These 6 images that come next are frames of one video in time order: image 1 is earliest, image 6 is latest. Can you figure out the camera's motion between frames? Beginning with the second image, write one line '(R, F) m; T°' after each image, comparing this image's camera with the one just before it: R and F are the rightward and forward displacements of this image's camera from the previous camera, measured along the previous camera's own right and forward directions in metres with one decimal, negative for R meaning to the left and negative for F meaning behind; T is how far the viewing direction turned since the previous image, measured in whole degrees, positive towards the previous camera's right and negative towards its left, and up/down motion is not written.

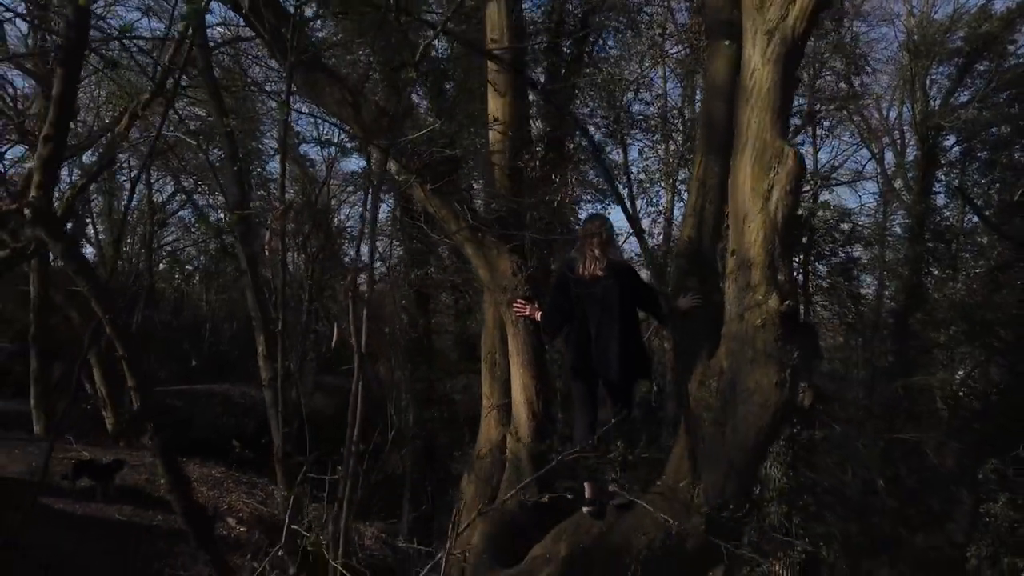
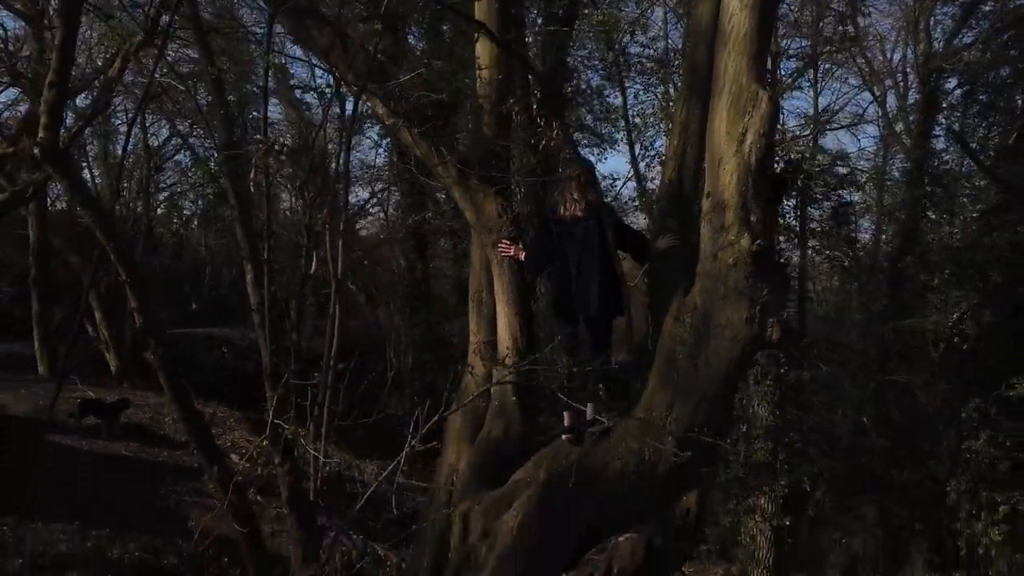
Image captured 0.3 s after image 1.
(+0.1, -0.1) m; 0°
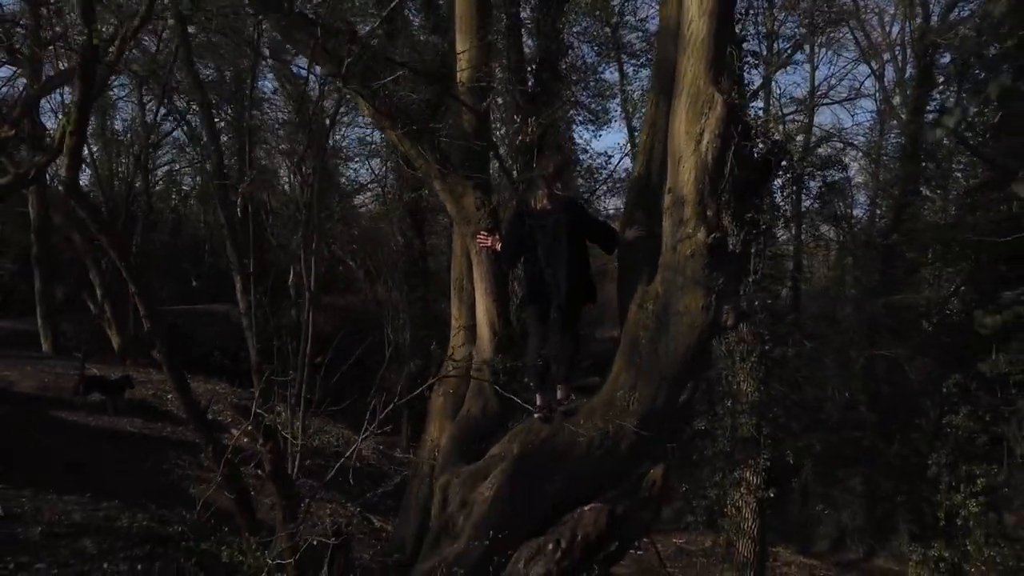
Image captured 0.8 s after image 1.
(+0.1, -0.2) m; 0°
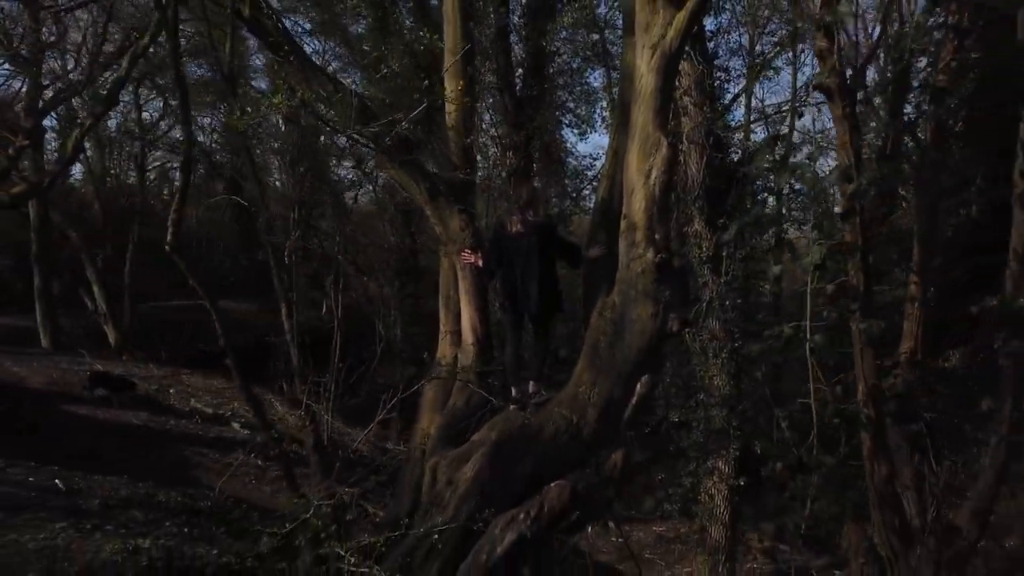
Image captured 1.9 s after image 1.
(0.0, -0.5) m; +1°
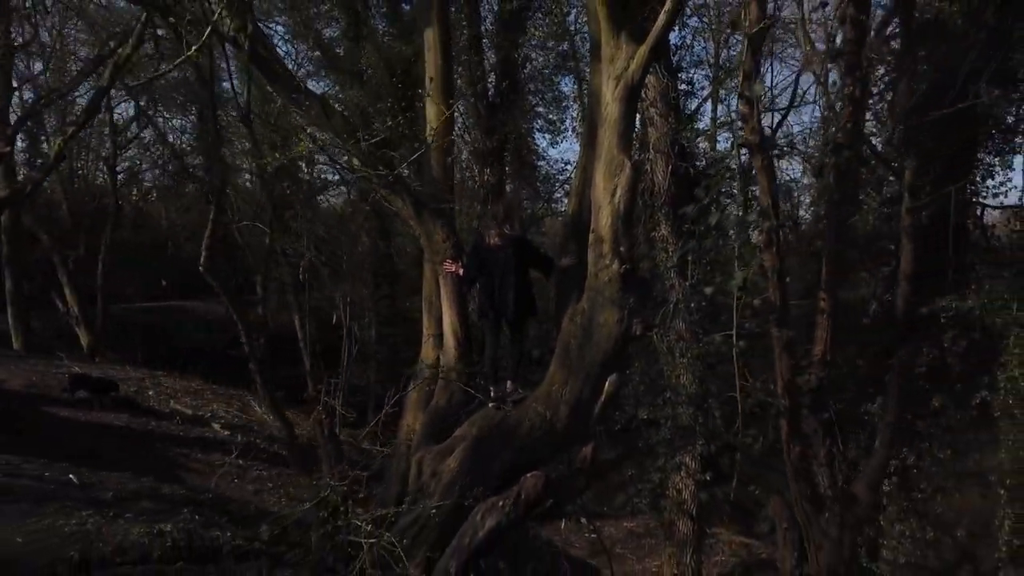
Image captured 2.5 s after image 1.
(0.0, -0.3) m; +2°
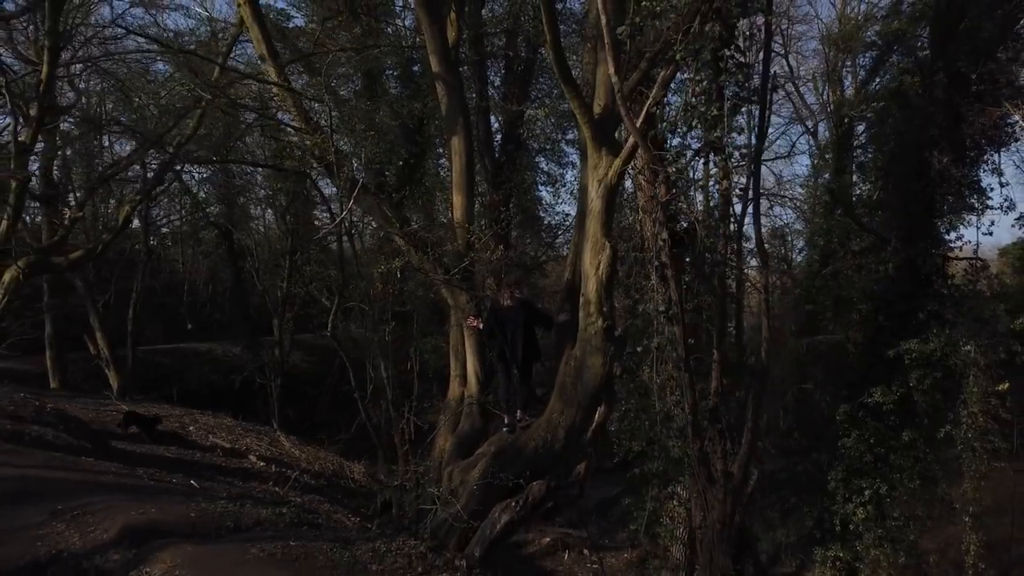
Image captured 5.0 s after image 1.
(0.0, -1.1) m; 0°
